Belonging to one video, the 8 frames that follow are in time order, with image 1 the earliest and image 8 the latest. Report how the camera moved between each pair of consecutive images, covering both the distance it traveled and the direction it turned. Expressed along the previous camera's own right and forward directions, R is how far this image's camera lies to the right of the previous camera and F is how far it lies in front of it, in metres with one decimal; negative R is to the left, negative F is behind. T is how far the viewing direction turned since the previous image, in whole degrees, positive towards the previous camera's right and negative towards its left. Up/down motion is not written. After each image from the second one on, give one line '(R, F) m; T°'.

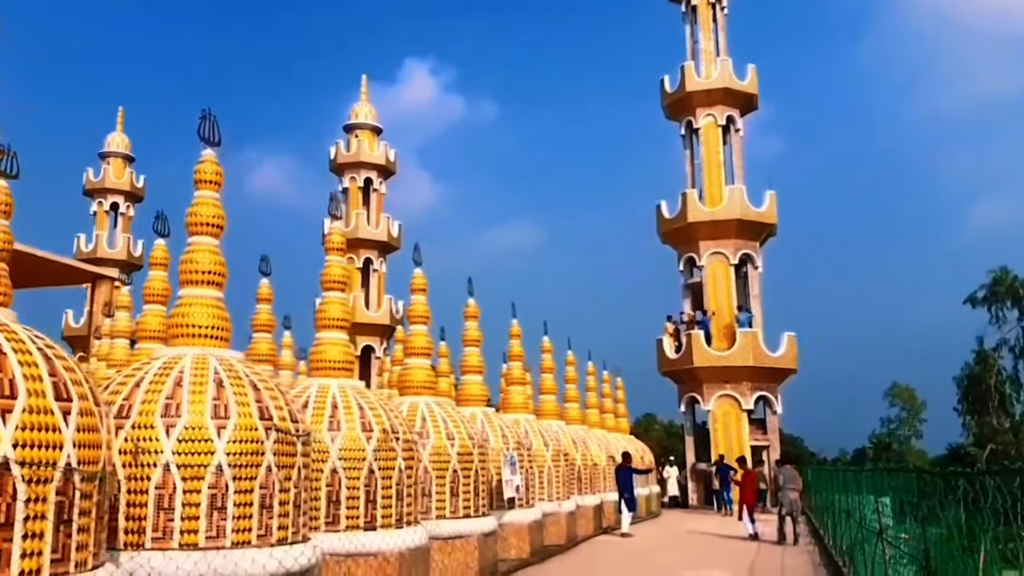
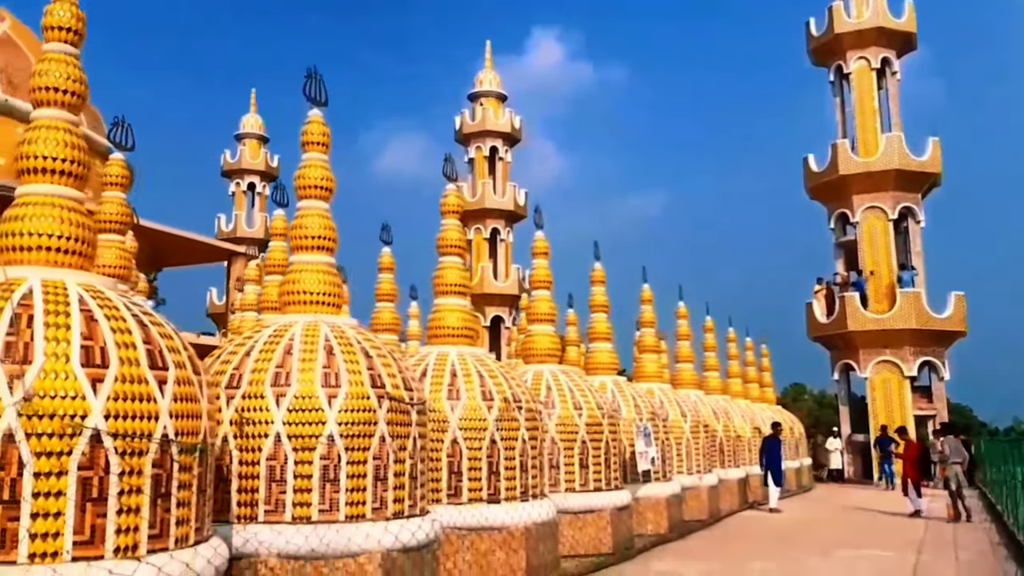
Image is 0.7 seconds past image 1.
(+0.2, +0.6) m; -9°
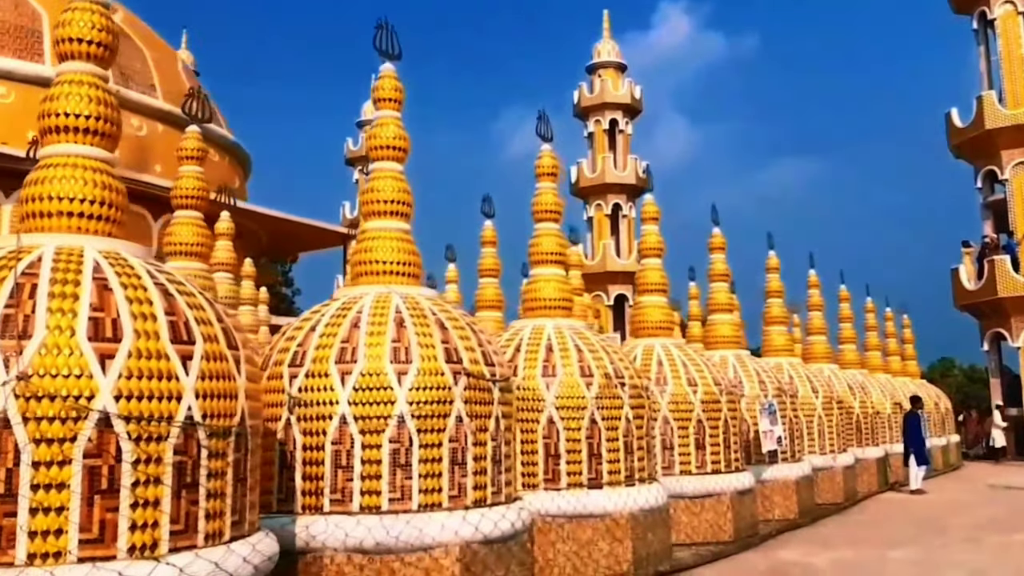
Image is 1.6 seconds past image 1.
(+0.3, +0.8) m; -8°
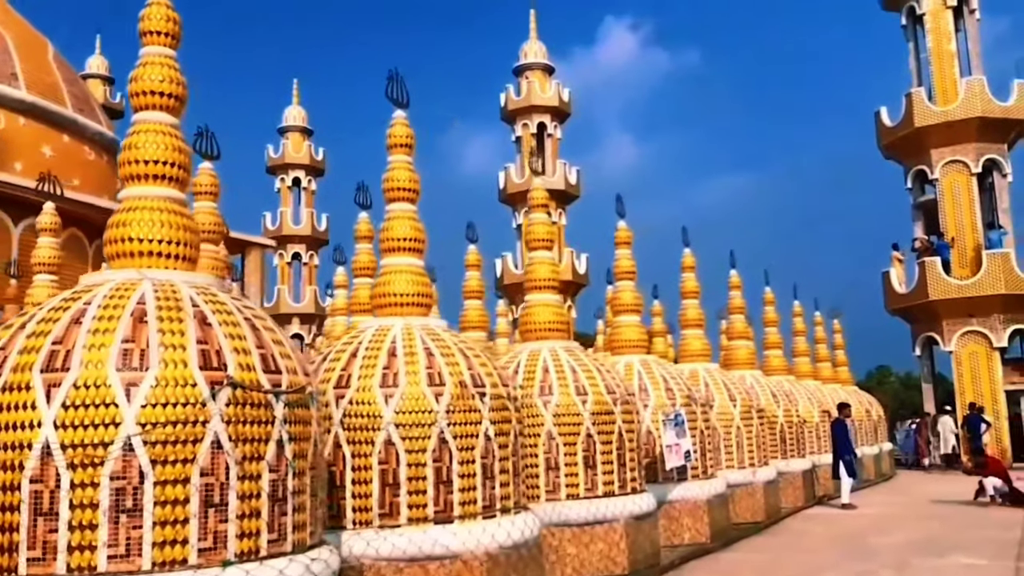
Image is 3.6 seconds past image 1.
(+0.9, +1.5) m; +3°
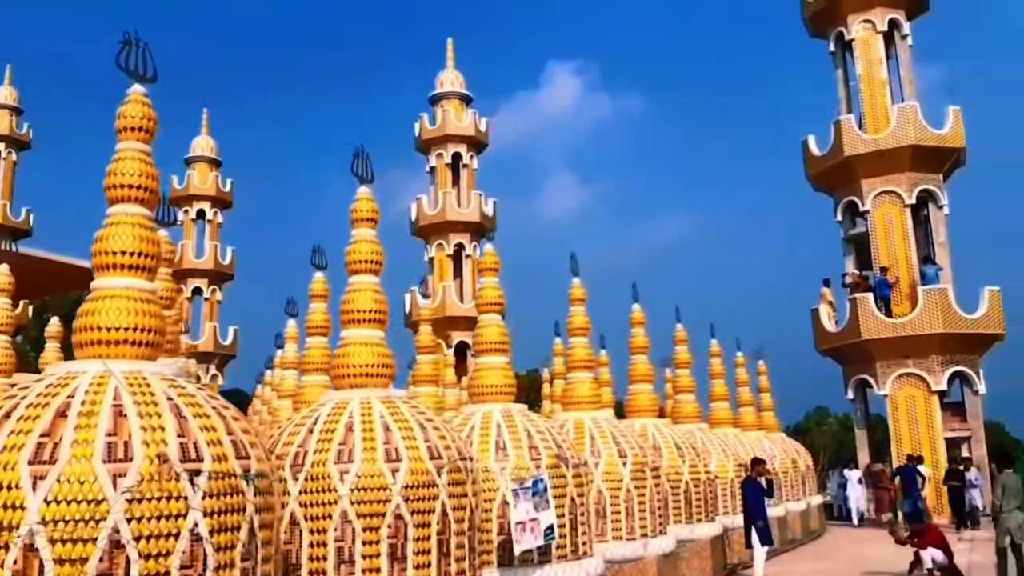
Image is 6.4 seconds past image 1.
(+1.3, +2.1) m; +3°
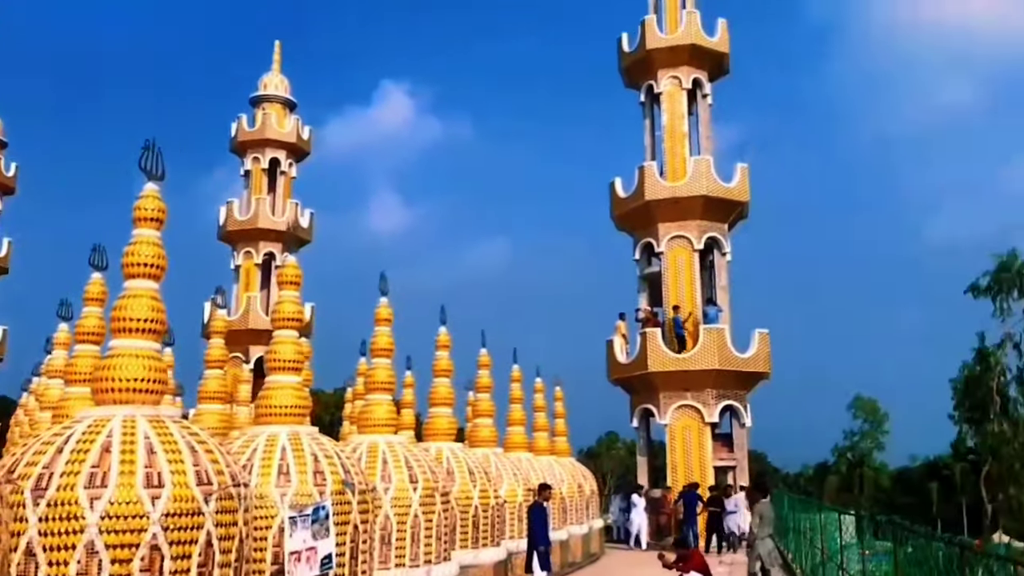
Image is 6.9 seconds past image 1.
(+0.1, +0.1) m; +12°
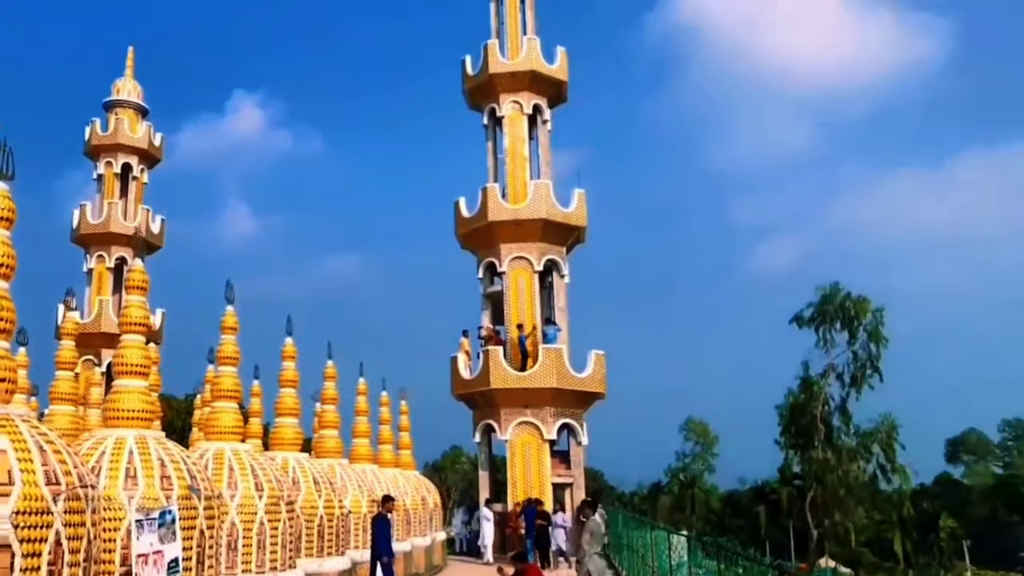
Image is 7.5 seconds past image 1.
(-0.1, -0.7) m; +10°
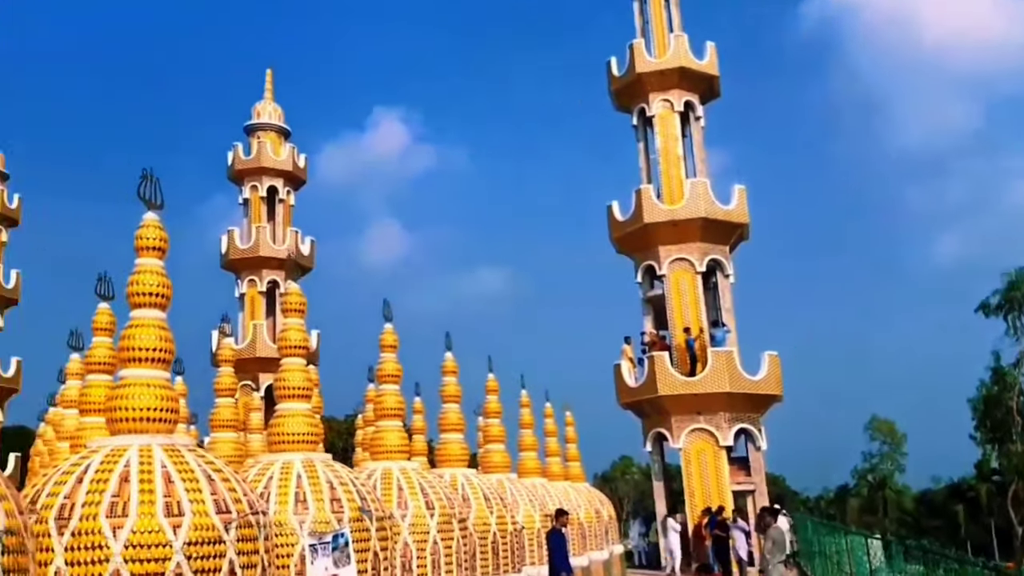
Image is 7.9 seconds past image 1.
(-0.1, +0.7) m; -10°
